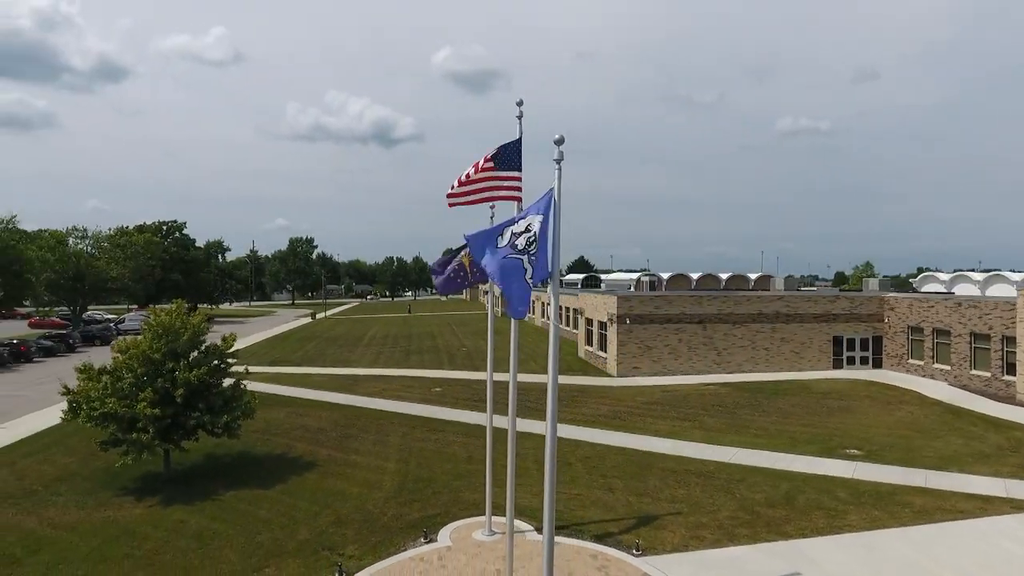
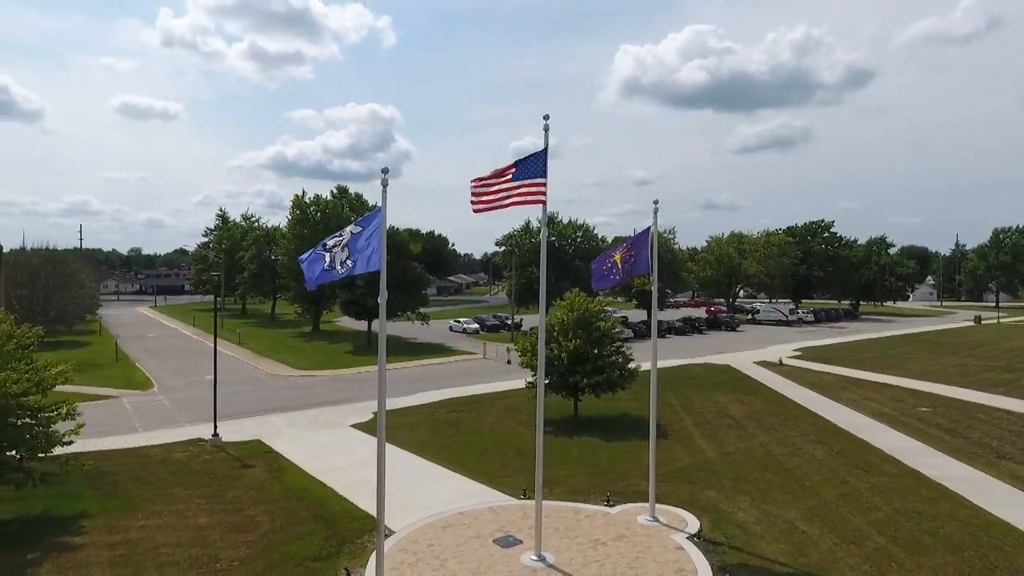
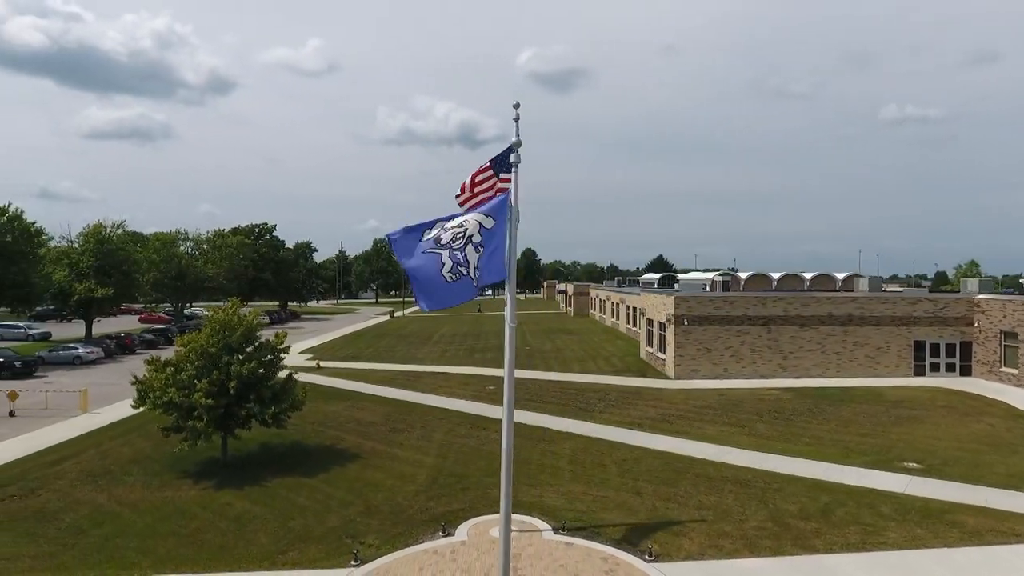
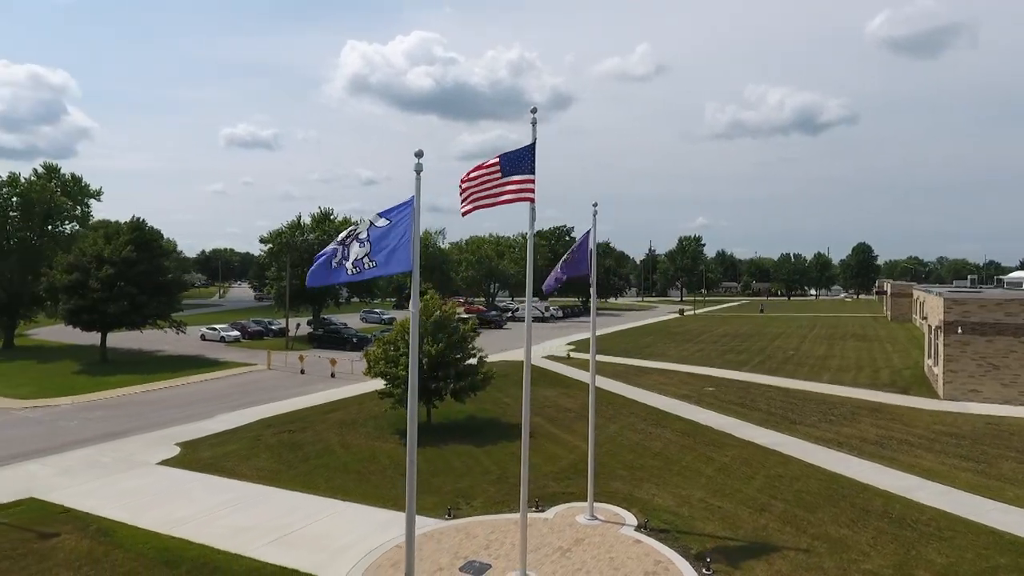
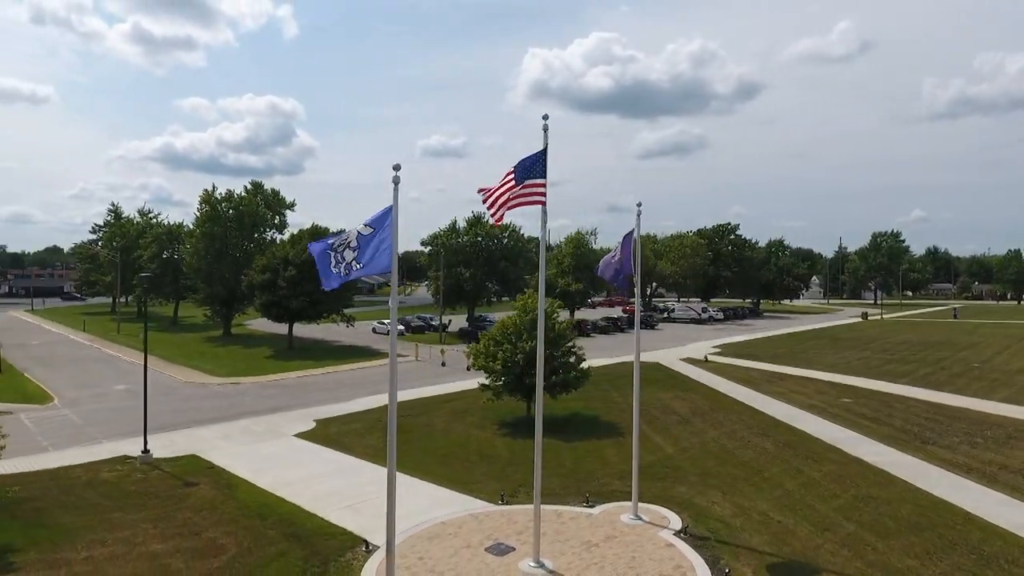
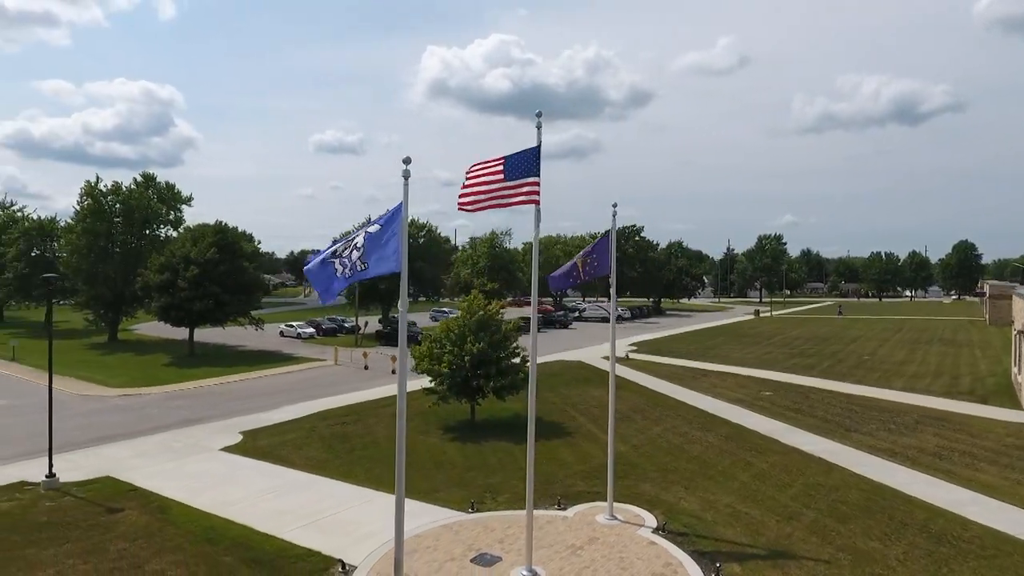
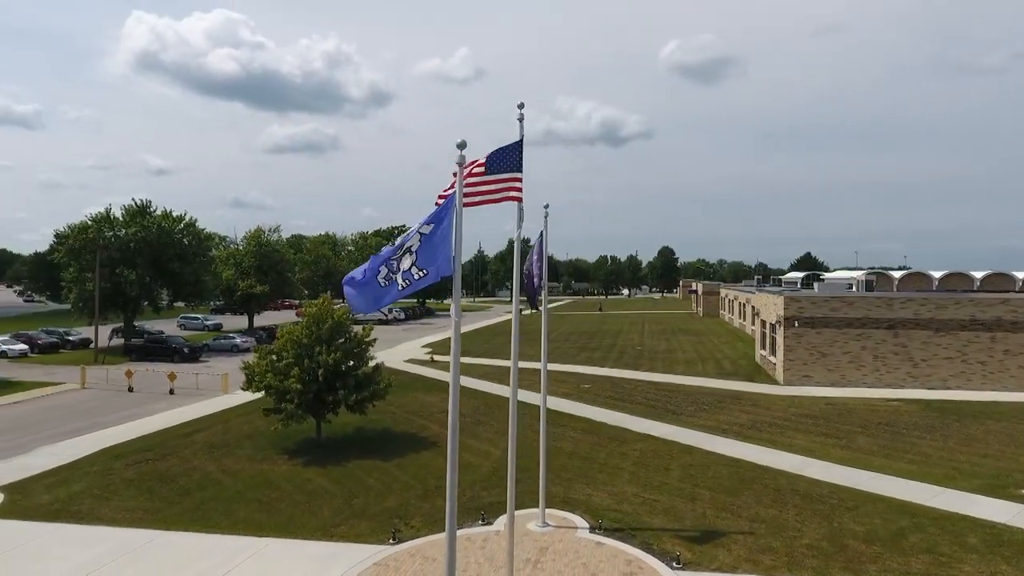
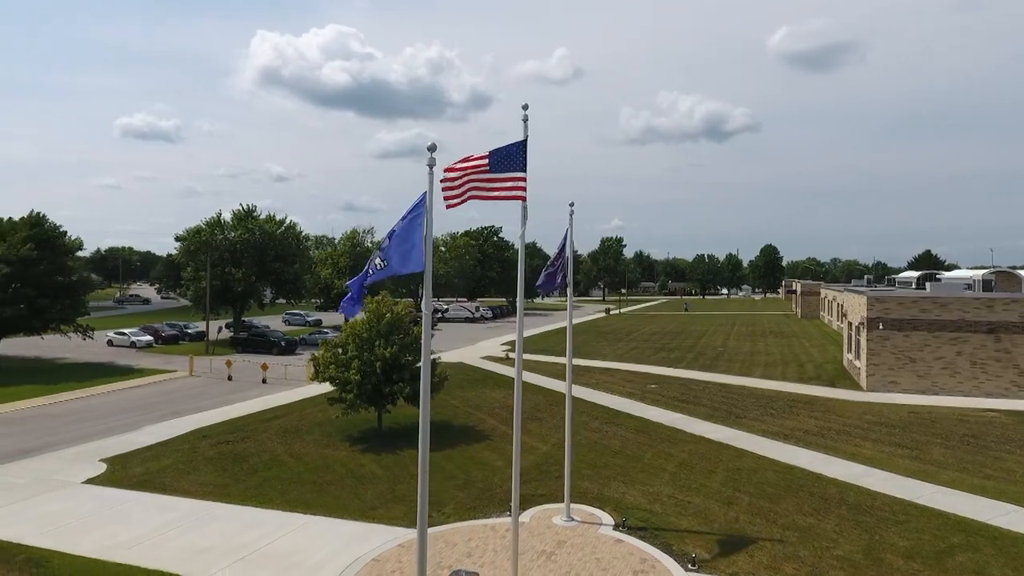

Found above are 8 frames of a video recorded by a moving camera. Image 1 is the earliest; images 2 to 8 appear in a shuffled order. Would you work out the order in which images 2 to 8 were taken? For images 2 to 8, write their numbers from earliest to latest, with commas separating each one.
3, 7, 8, 4, 6, 5, 2
